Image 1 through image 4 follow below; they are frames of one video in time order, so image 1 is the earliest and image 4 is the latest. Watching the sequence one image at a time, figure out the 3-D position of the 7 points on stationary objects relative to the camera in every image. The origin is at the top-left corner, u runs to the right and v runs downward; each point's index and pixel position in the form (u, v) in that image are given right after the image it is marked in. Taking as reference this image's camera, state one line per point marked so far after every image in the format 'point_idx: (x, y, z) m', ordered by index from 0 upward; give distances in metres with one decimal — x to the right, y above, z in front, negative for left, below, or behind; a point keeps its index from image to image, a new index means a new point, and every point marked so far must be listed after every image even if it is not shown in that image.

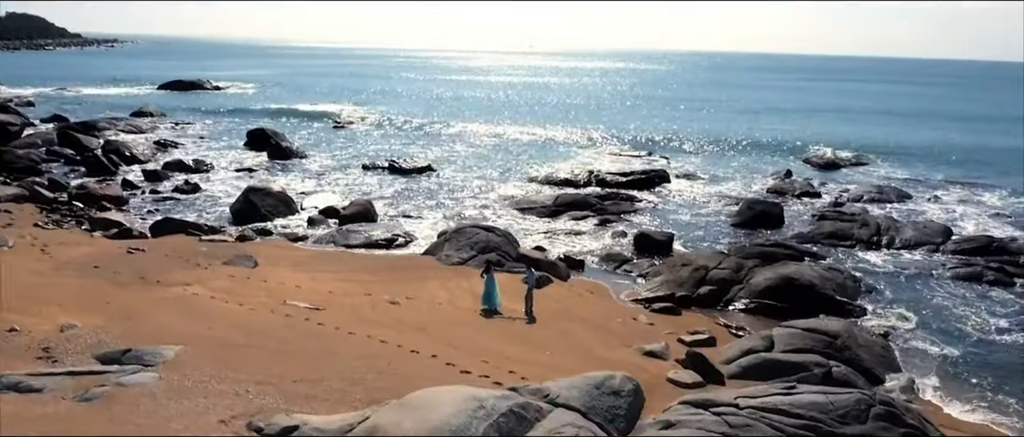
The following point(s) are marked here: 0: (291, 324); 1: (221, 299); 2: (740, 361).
0: (-4.0, -2.0, +14.6) m
1: (-5.9, -1.7, +16.0) m
2: (+4.2, -2.6, +14.5) m
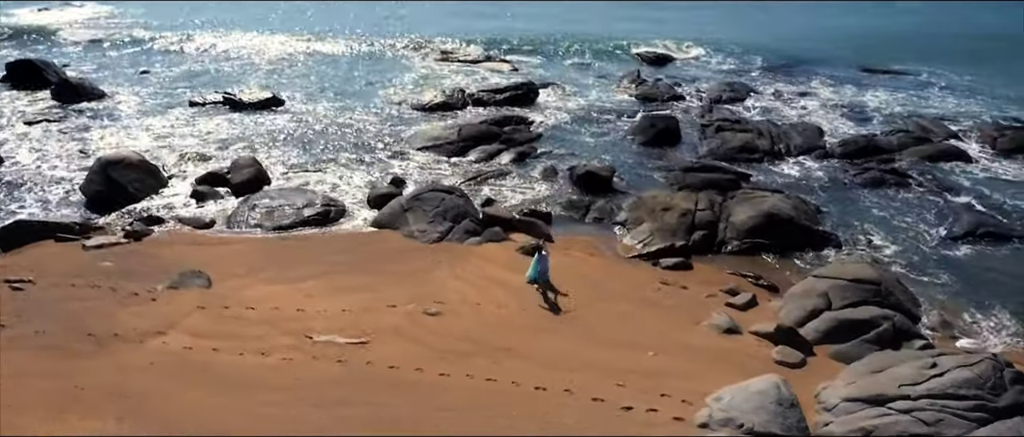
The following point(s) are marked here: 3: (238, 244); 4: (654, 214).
0: (-2.3, -2.4, +12.0) m
1: (-4.5, -2.1, +12.6) m
2: (+5.6, -1.9, +14.6) m
3: (-6.1, -0.6, +17.8) m
4: (+3.5, +0.1, +19.4) m
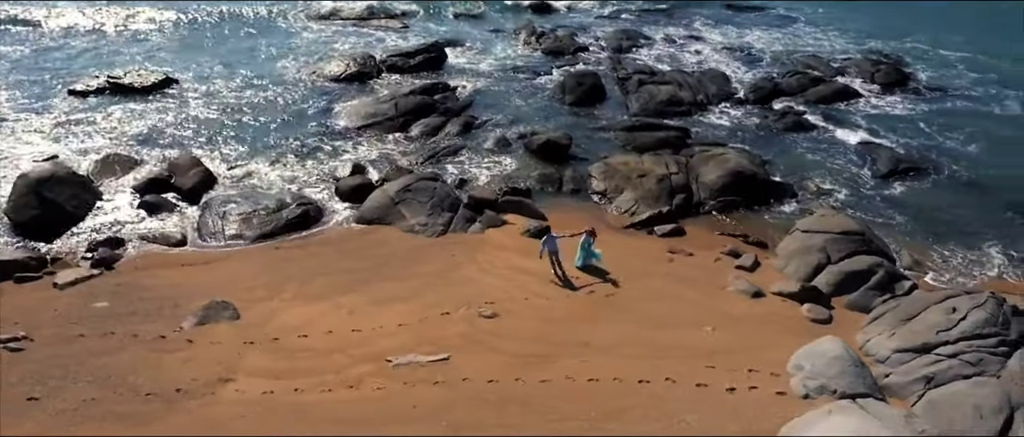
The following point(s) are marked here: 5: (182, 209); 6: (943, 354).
0: (-0.7, -2.7, +11.9) m
1: (-3.0, -2.6, +12.1) m
2: (+6.3, -1.2, +16.1) m
3: (-5.9, -0.9, +16.6) m
4: (+3.1, +1.0, +20.1) m
5: (-8.0, +0.3, +19.2) m
6: (+7.0, -2.2, +12.8) m
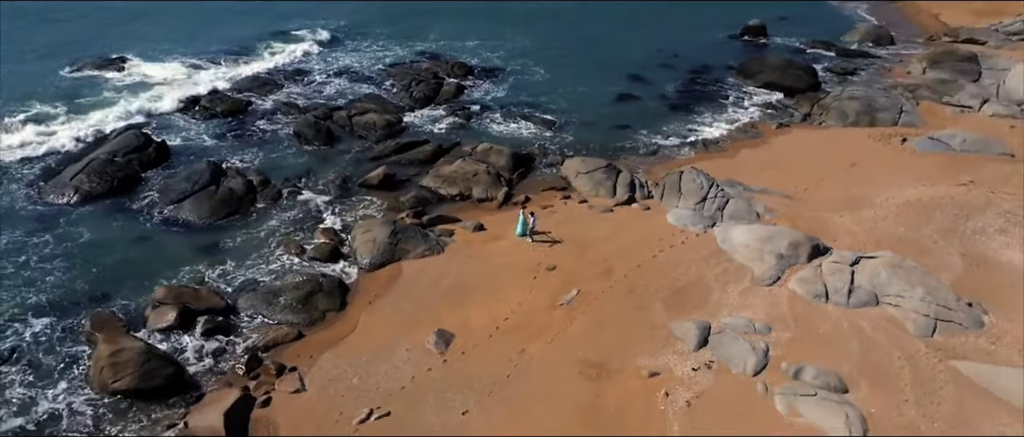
0: (+2.9, -2.2, +22.4) m
1: (+1.3, -3.0, +20.9) m
2: (+4.1, +1.1, +29.9) m
3: (-4.2, -2.9, +21.9) m
4: (-1.5, +1.5, +30.2) m
5: (-7.8, -2.9, +22.1) m
6: (+7.1, +0.7, +28.1) m
